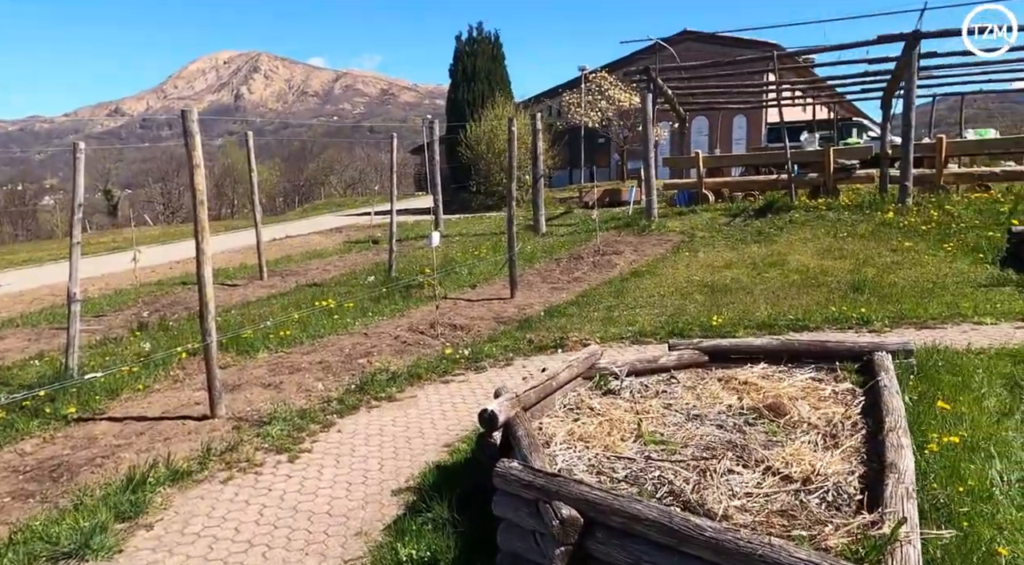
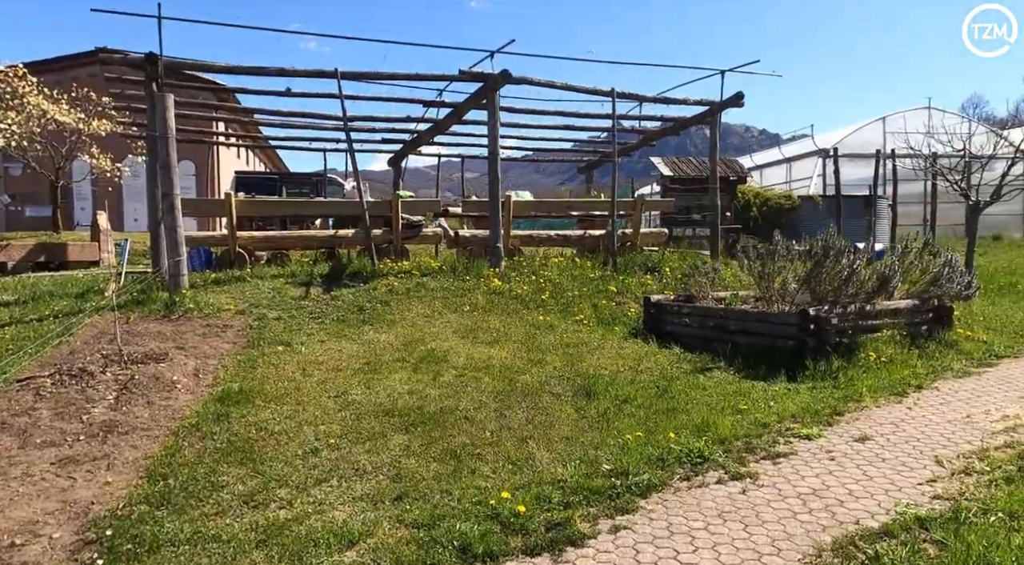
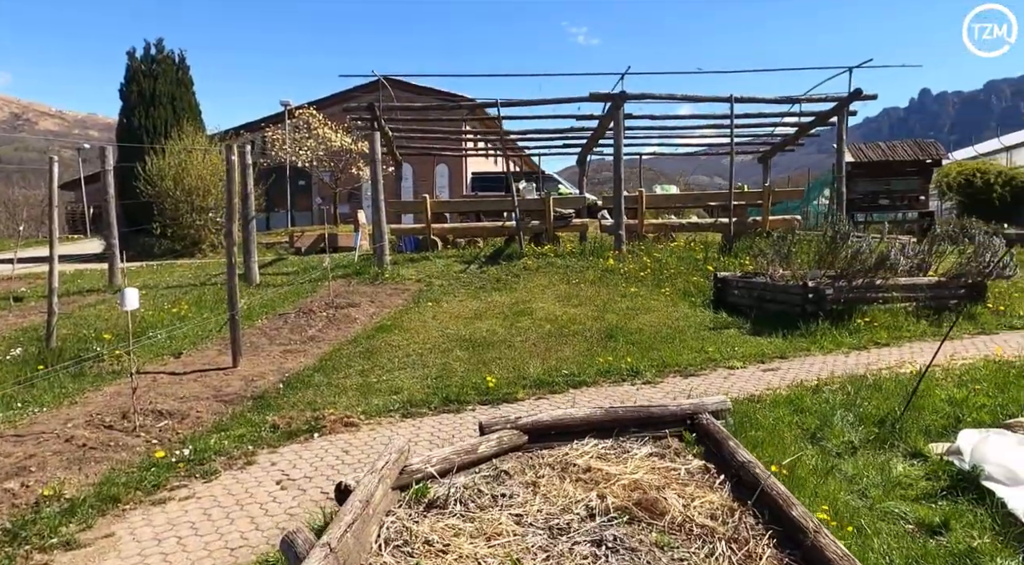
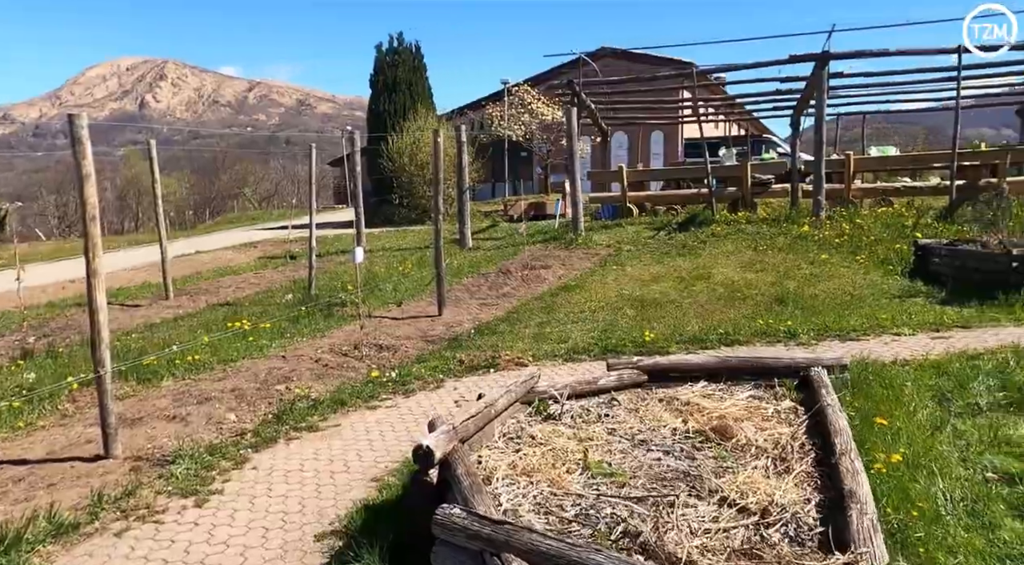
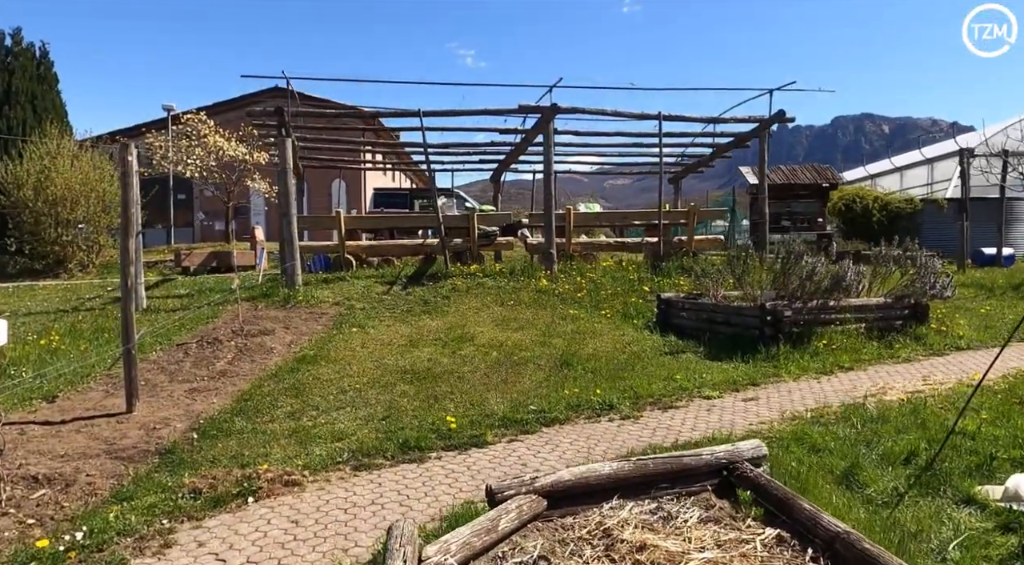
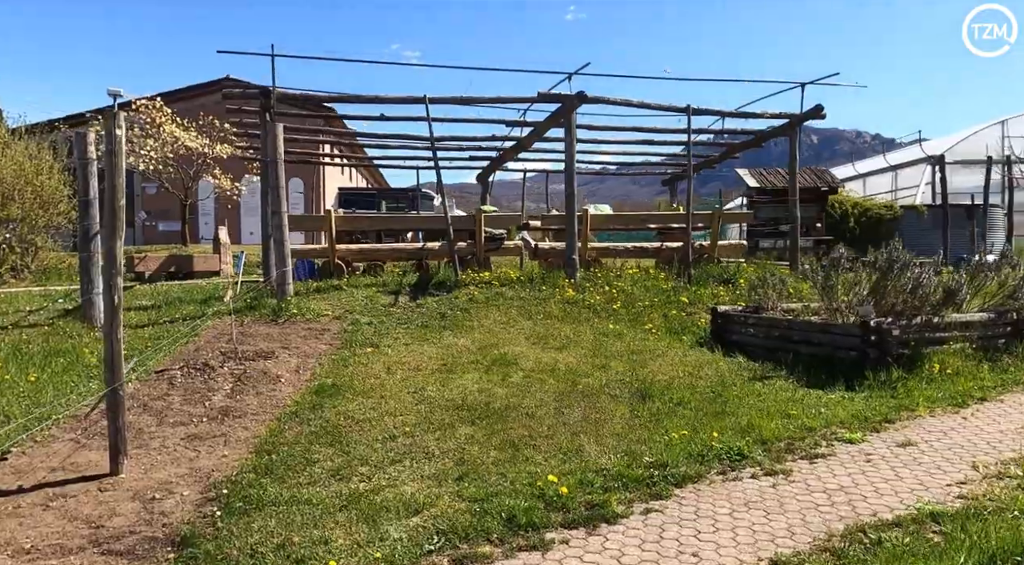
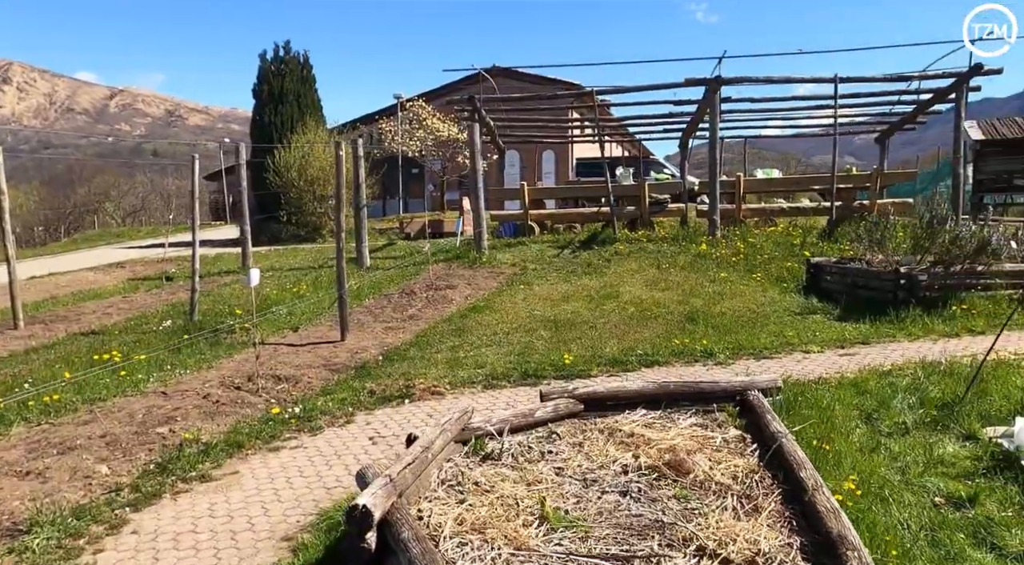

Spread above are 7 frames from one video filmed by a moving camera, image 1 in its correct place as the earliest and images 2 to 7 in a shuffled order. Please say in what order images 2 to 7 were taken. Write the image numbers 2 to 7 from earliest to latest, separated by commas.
4, 7, 3, 5, 6, 2
